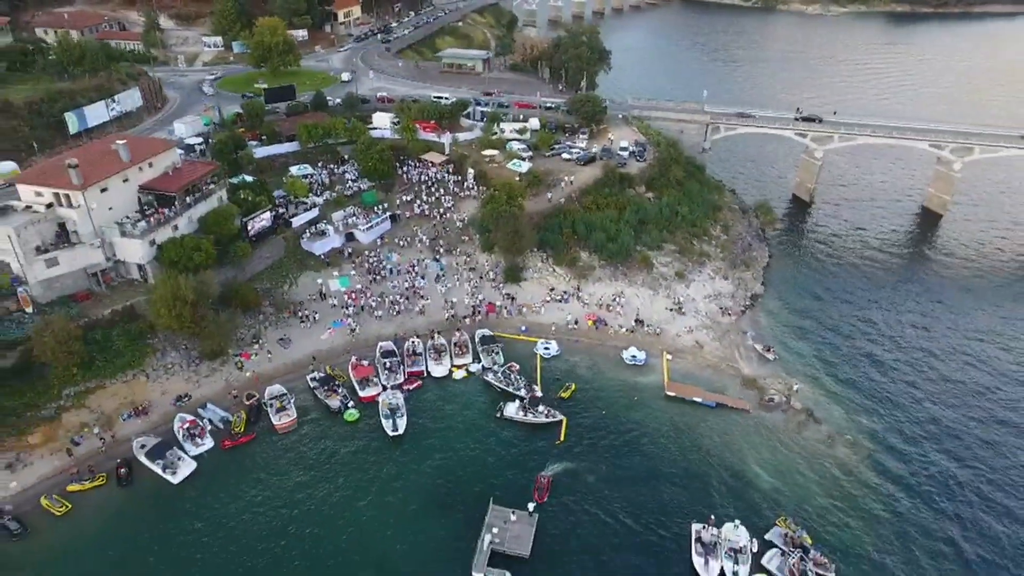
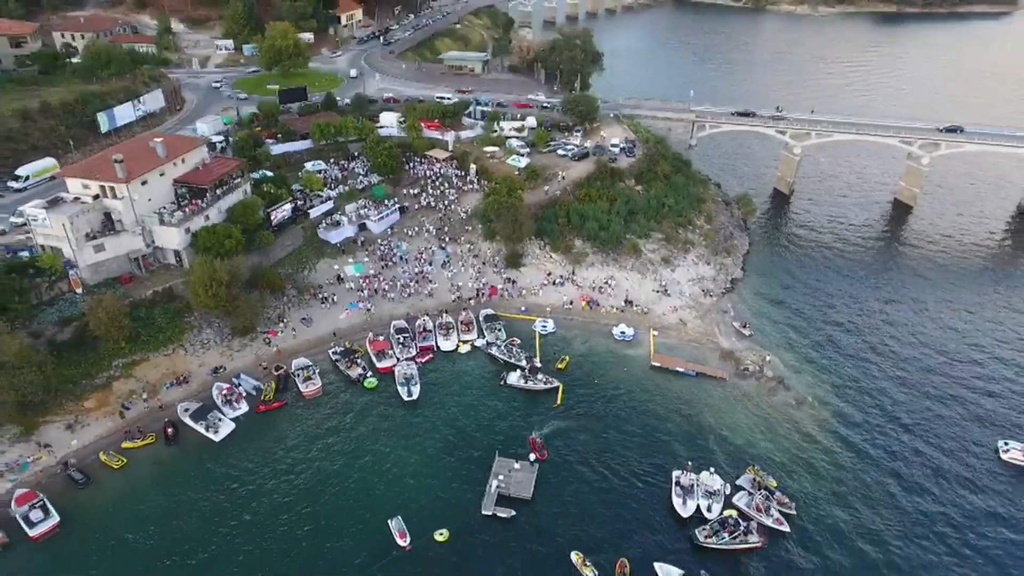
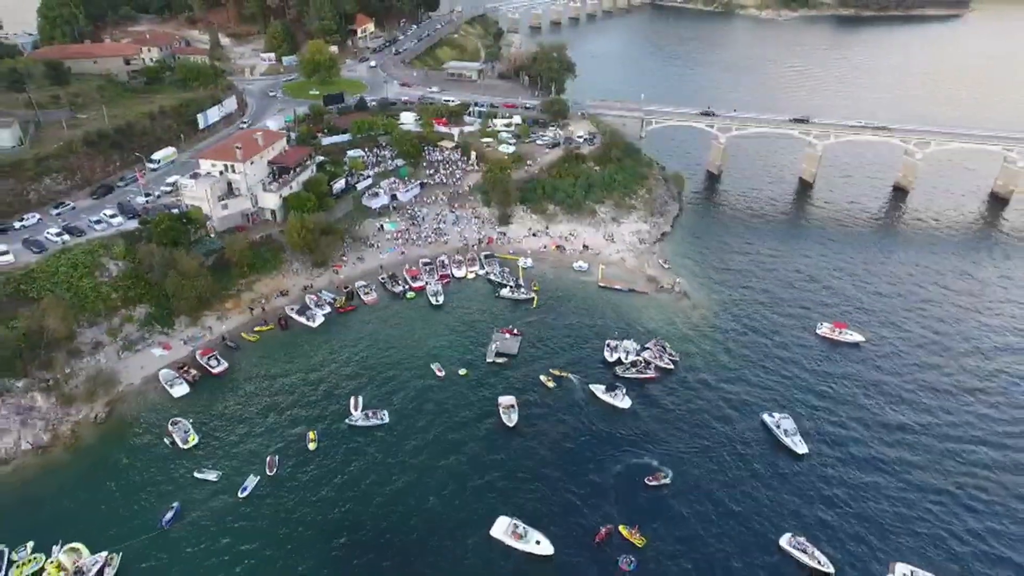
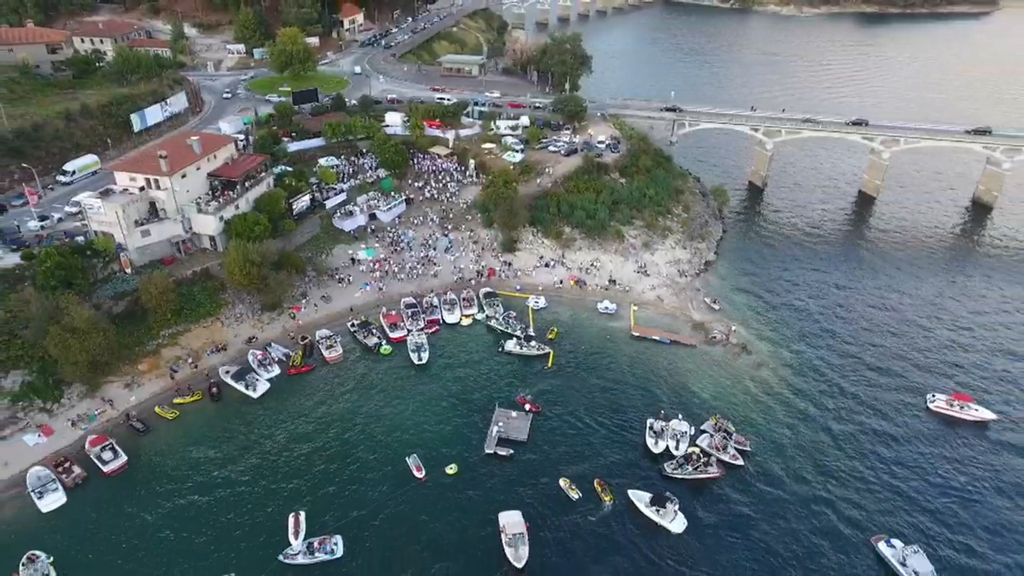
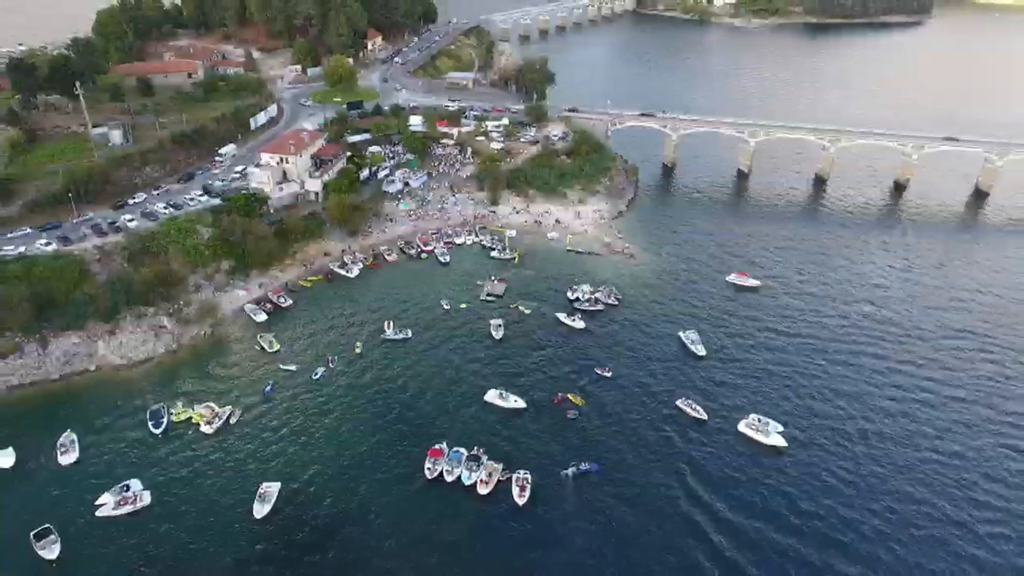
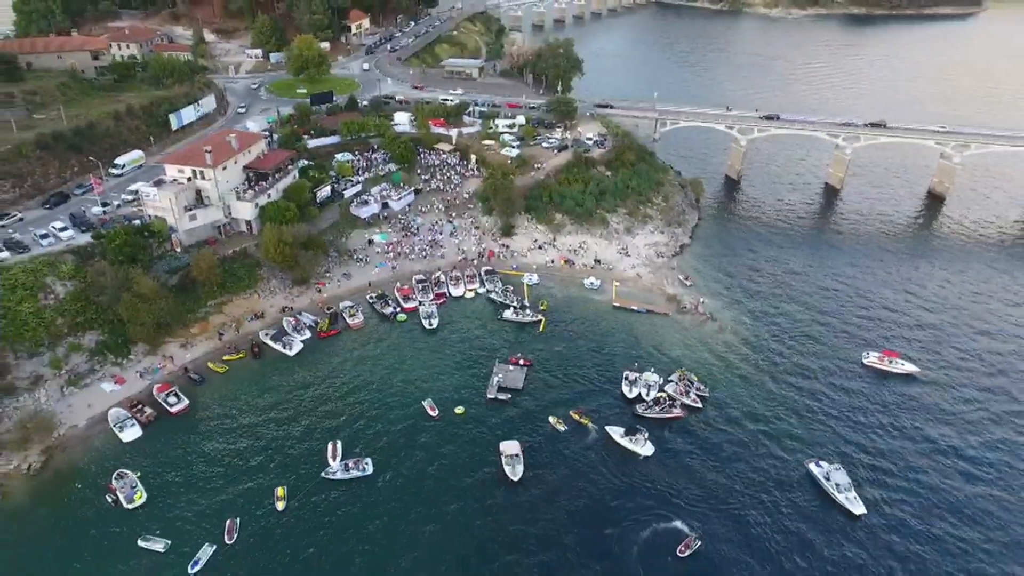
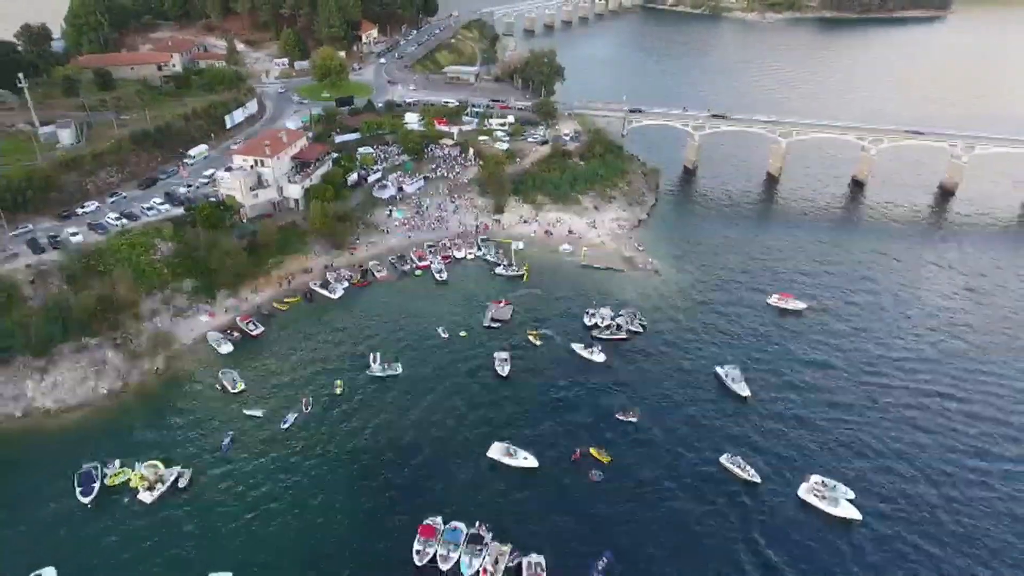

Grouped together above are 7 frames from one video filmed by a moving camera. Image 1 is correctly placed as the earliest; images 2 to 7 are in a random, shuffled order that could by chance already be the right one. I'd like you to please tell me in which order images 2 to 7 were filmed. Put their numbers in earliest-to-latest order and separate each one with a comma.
2, 4, 6, 3, 7, 5
